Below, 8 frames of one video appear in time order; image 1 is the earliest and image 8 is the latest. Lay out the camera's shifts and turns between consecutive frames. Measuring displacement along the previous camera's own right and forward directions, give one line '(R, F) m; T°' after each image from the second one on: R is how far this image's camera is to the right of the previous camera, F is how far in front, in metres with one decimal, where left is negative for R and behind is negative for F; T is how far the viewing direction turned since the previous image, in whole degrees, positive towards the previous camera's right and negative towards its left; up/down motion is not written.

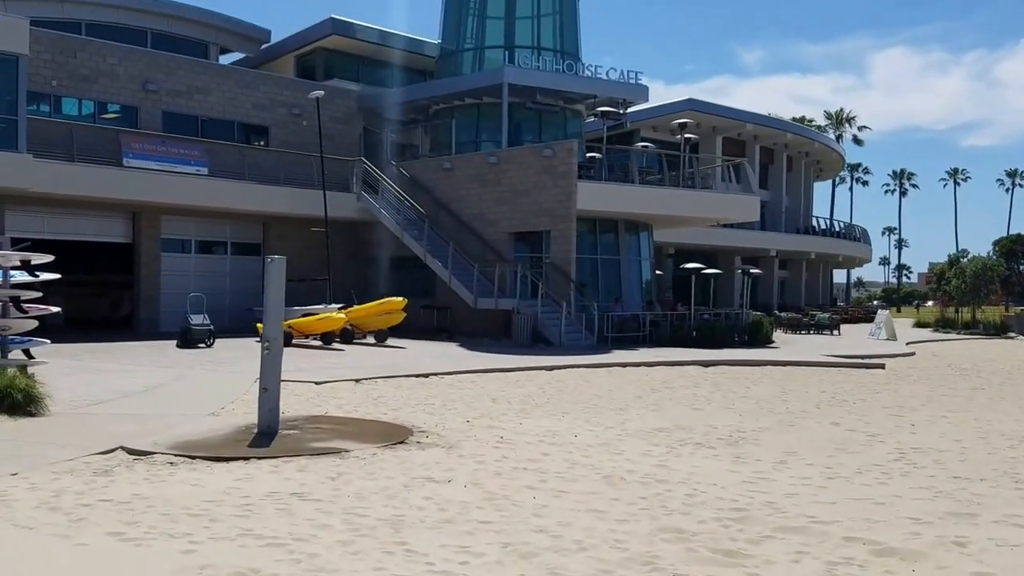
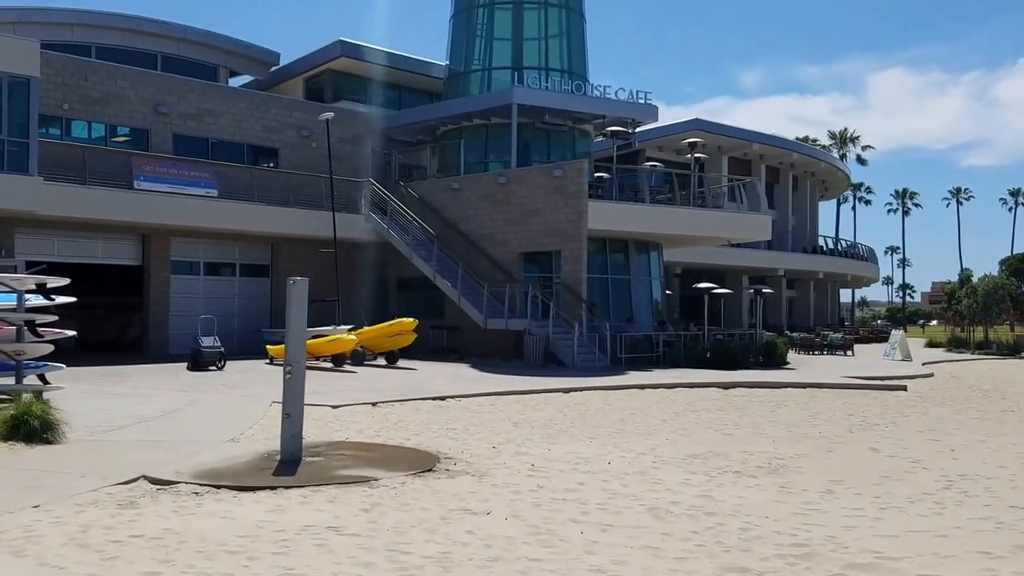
(-0.3, +0.2) m; 0°
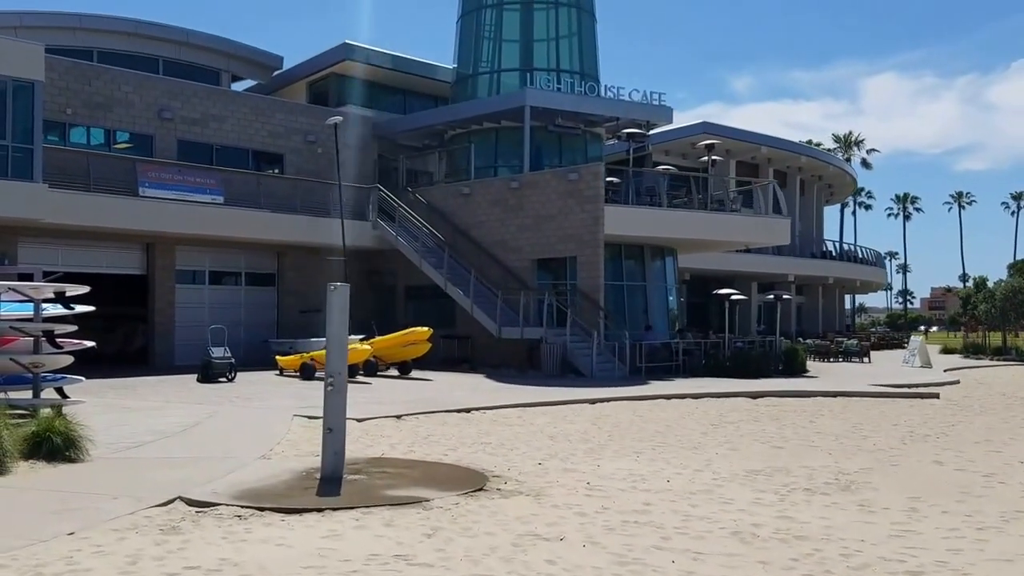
(-0.5, +0.5) m; 0°
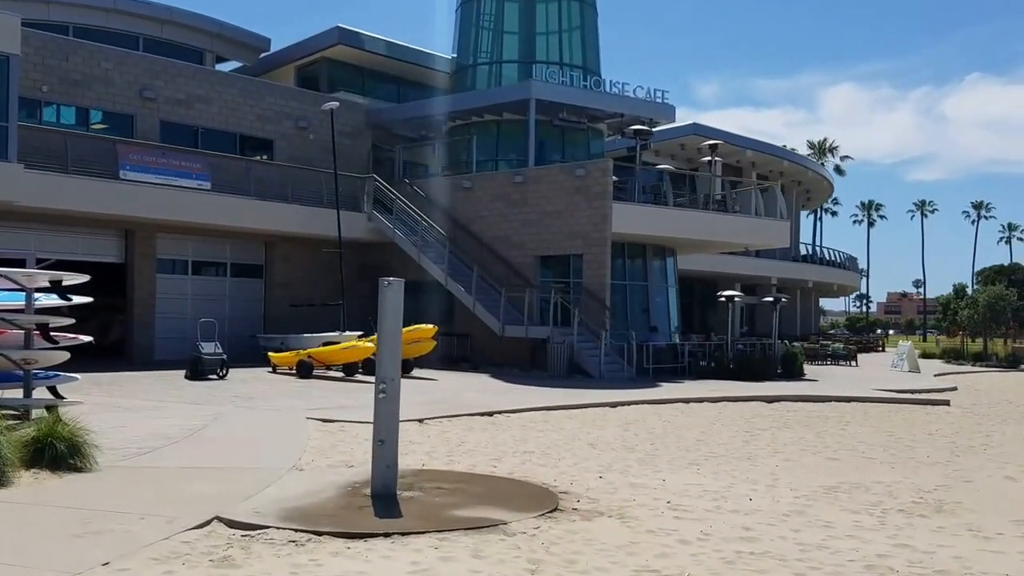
(-1.0, +0.8) m; +3°
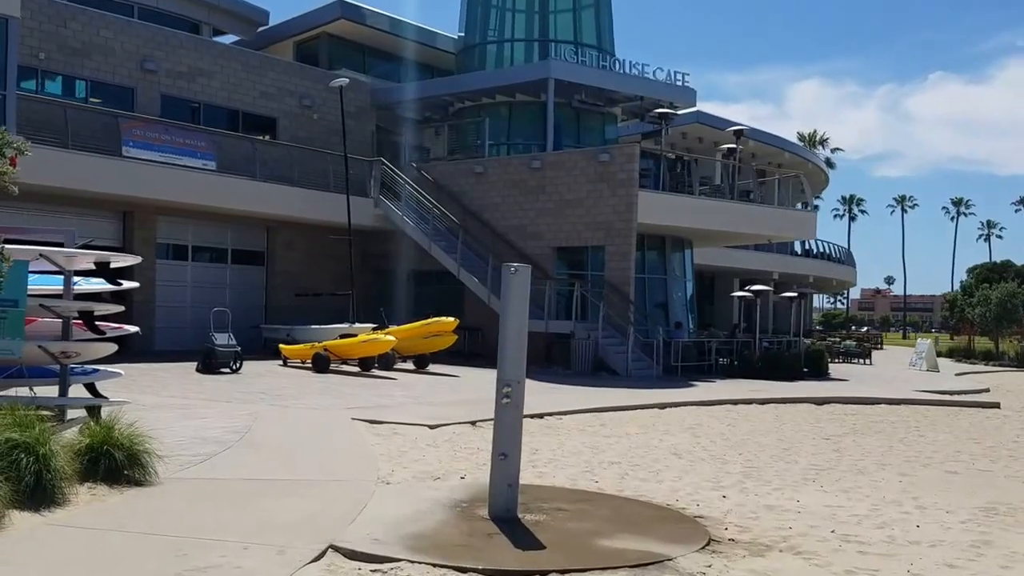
(-1.3, +1.1) m; +2°
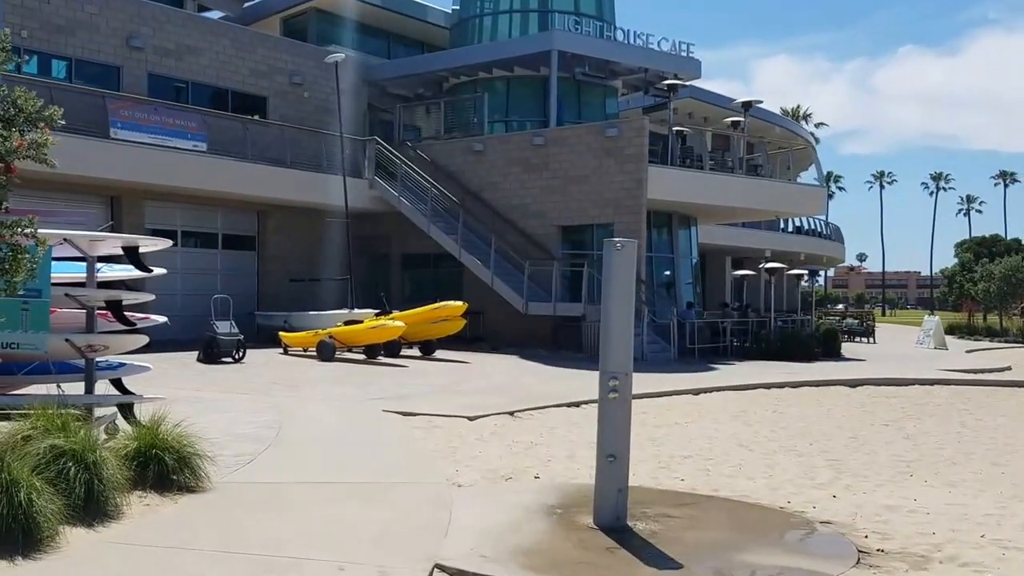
(-0.9, +0.8) m; +2°
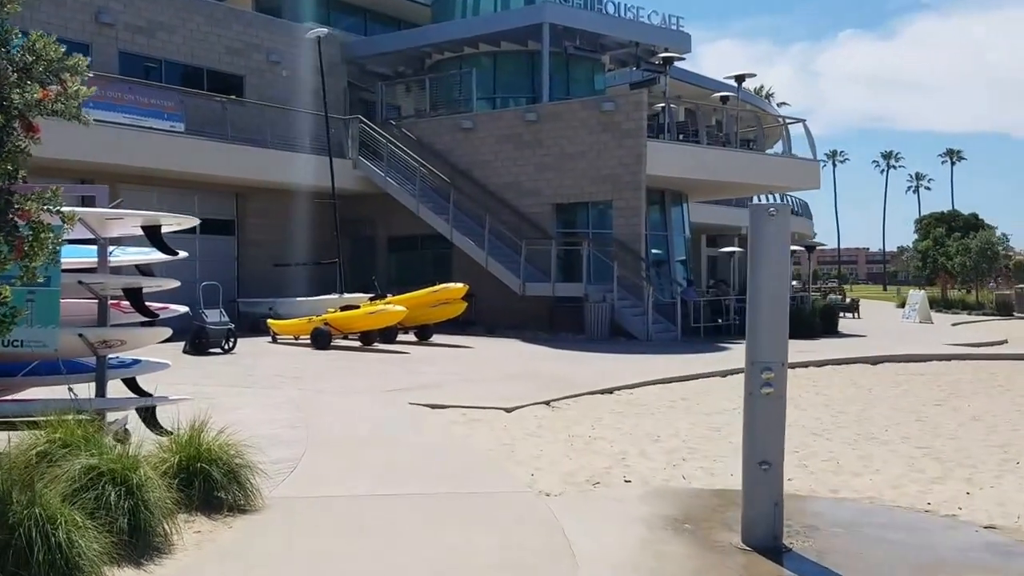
(-1.0, +1.0) m; +3°
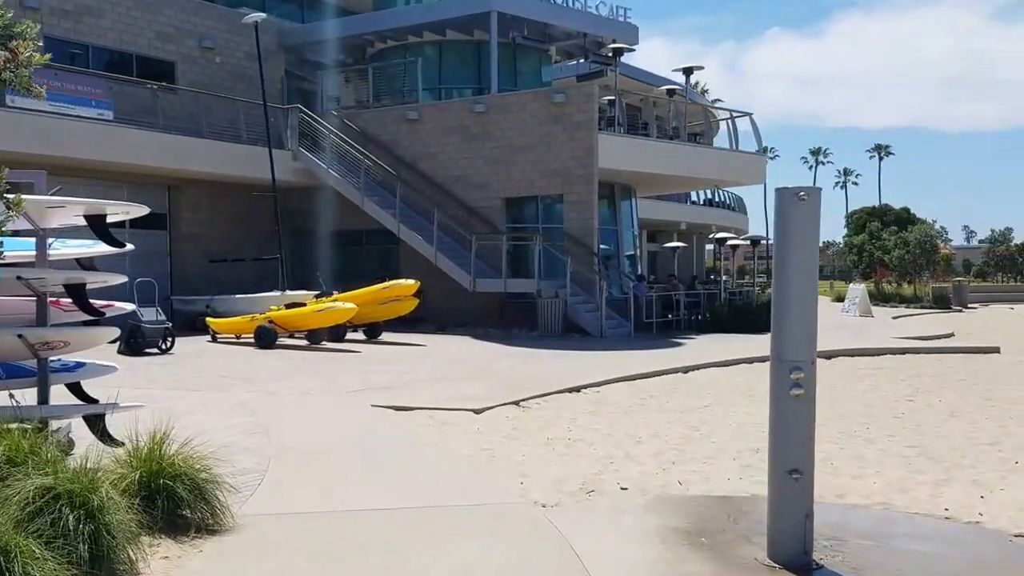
(-0.4, +0.5) m; +4°
